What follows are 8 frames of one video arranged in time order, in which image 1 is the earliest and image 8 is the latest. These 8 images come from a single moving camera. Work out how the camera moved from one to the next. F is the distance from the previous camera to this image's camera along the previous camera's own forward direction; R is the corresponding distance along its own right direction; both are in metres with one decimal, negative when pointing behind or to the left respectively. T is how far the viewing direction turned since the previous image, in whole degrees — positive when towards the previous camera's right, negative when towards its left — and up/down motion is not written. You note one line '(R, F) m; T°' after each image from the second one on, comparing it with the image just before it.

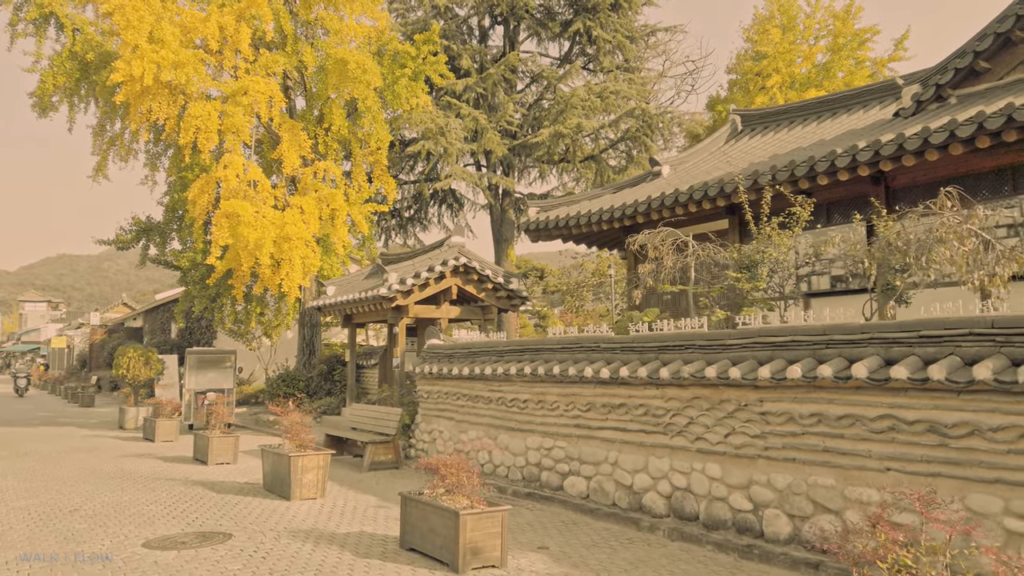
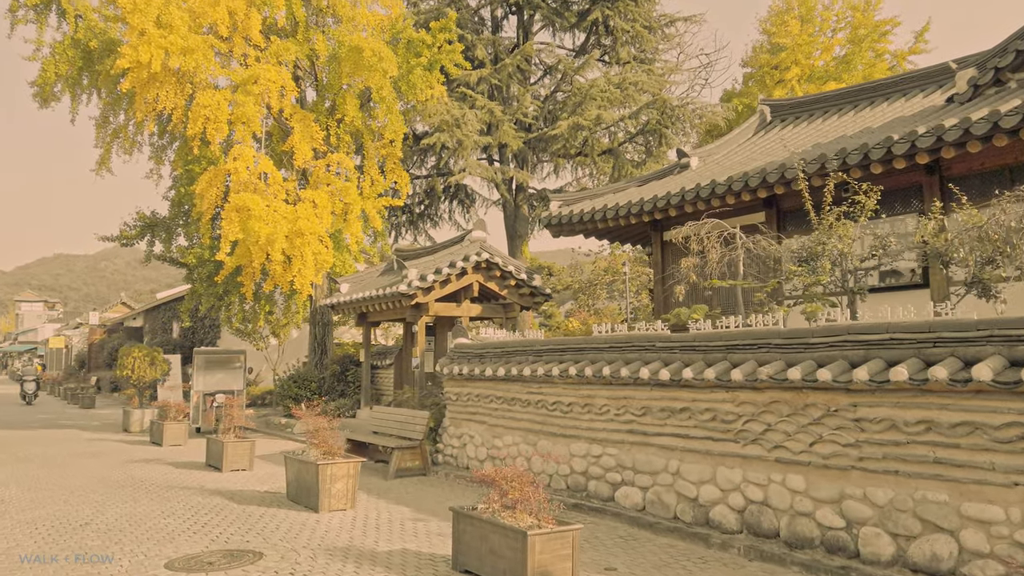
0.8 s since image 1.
(-0.5, +0.7) m; 0°
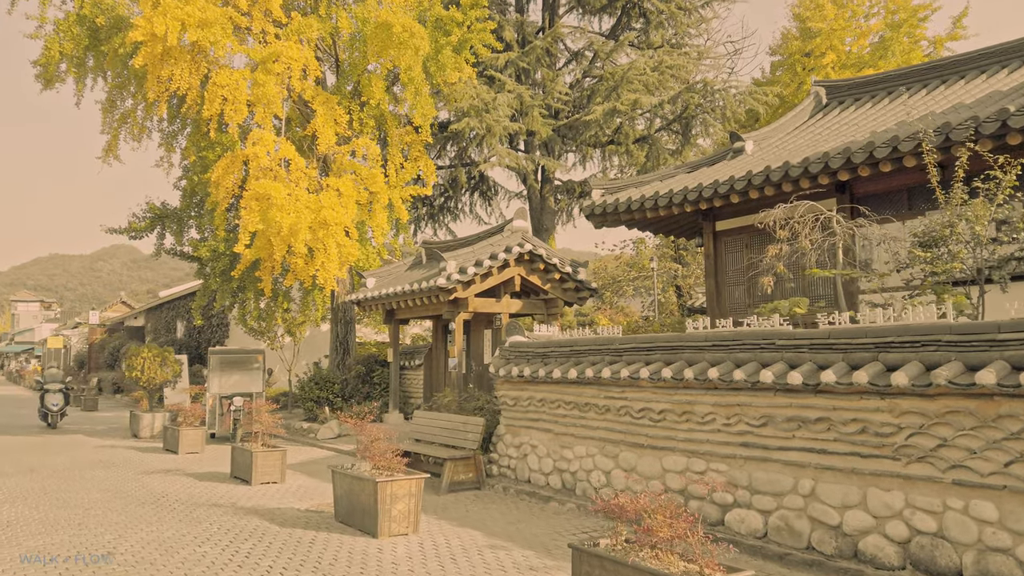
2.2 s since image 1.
(-0.9, +1.2) m; 0°
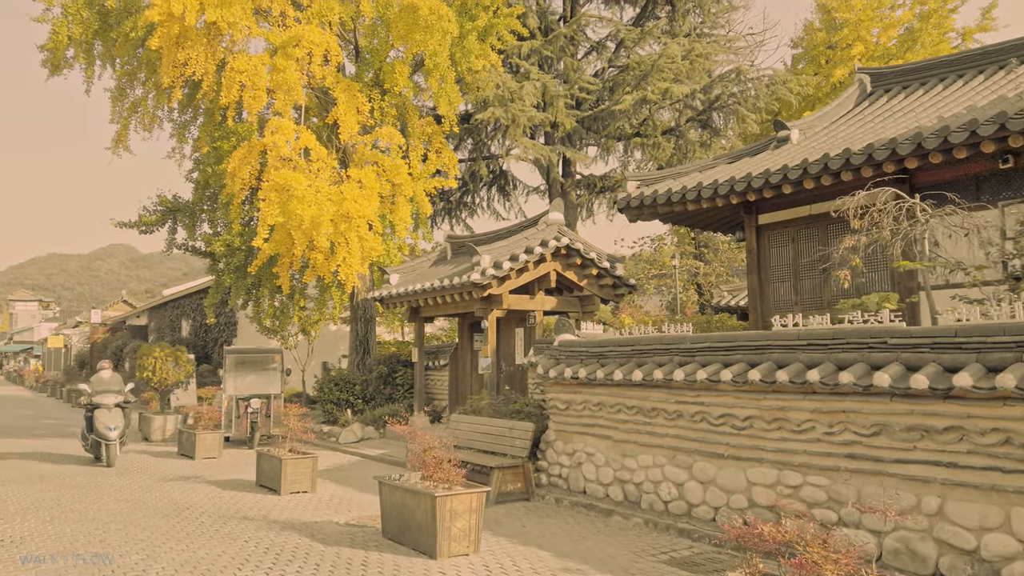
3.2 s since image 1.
(-0.6, +0.7) m; 0°
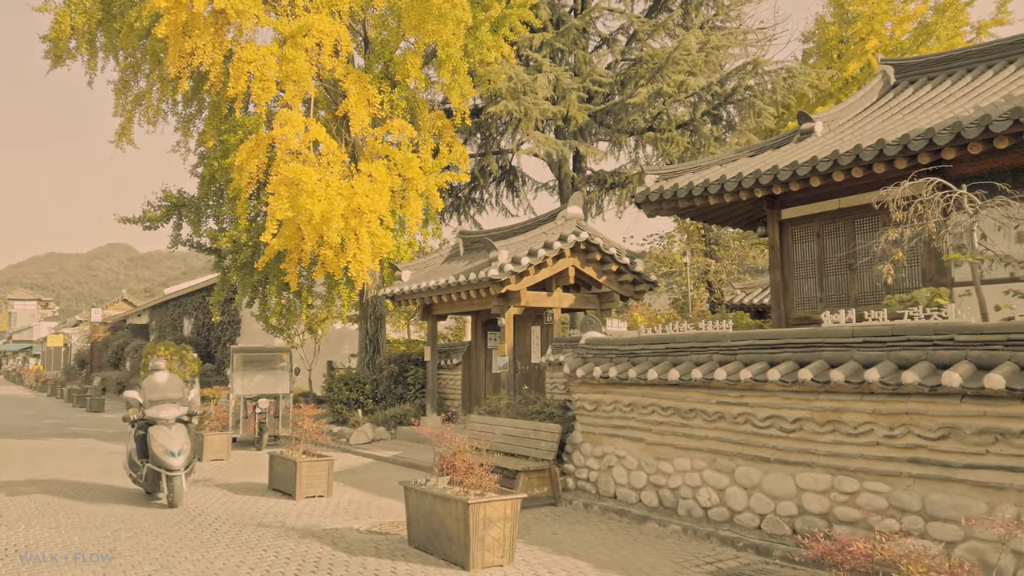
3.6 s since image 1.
(-0.3, +0.4) m; 0°
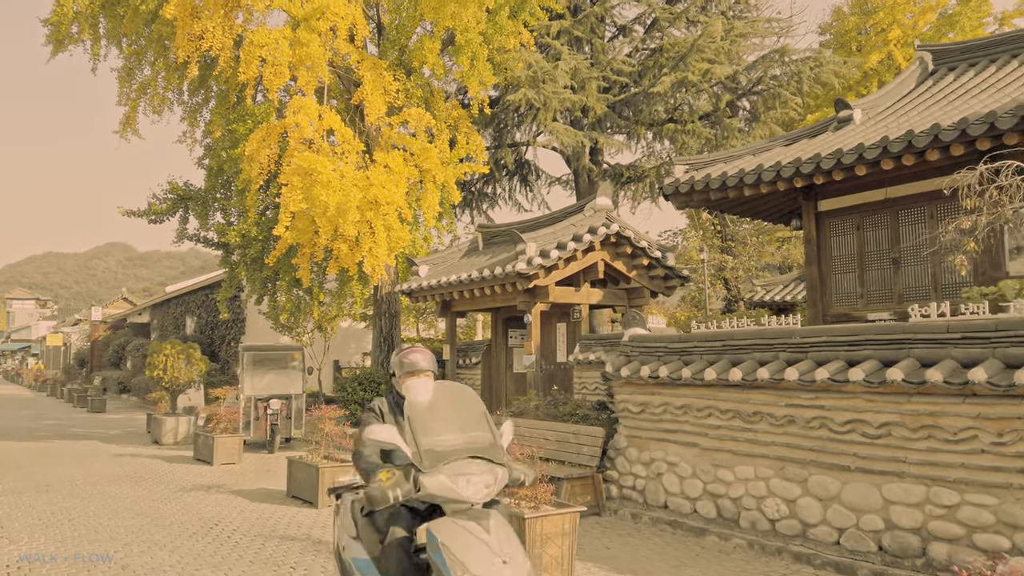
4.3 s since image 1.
(-0.4, +0.6) m; 0°
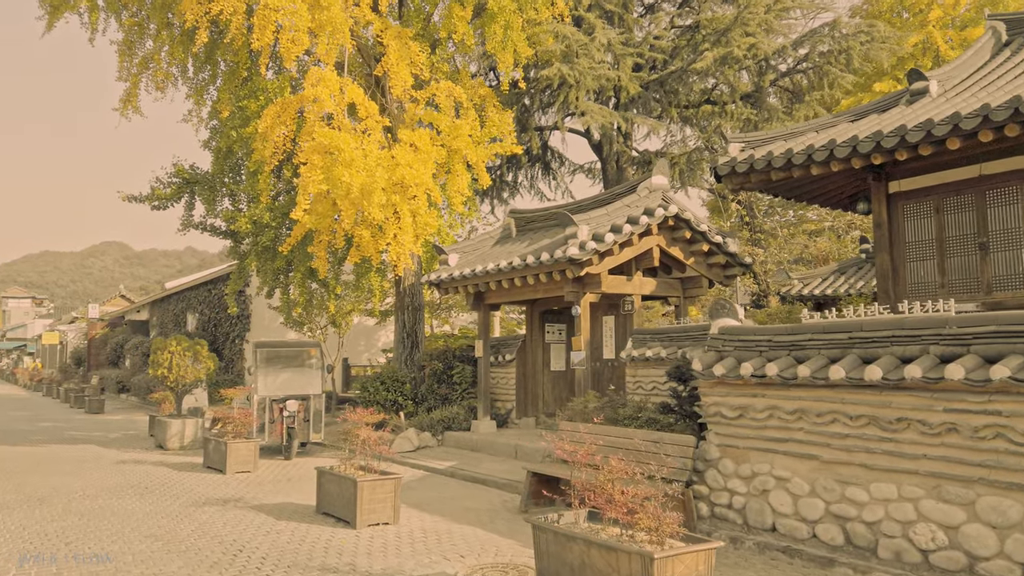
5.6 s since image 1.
(-0.7, +1.2) m; 0°
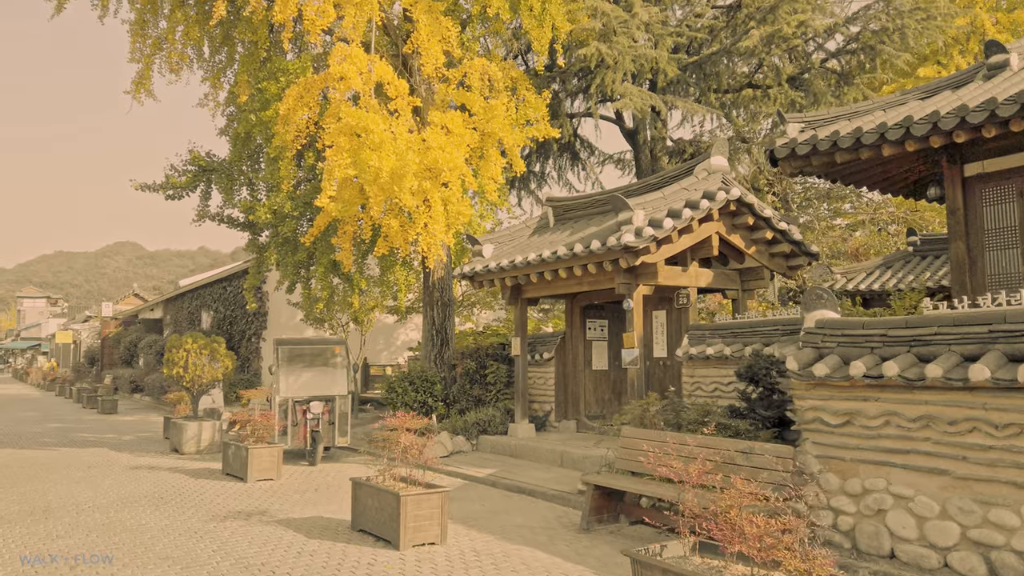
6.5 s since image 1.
(-0.5, +0.9) m; -1°
